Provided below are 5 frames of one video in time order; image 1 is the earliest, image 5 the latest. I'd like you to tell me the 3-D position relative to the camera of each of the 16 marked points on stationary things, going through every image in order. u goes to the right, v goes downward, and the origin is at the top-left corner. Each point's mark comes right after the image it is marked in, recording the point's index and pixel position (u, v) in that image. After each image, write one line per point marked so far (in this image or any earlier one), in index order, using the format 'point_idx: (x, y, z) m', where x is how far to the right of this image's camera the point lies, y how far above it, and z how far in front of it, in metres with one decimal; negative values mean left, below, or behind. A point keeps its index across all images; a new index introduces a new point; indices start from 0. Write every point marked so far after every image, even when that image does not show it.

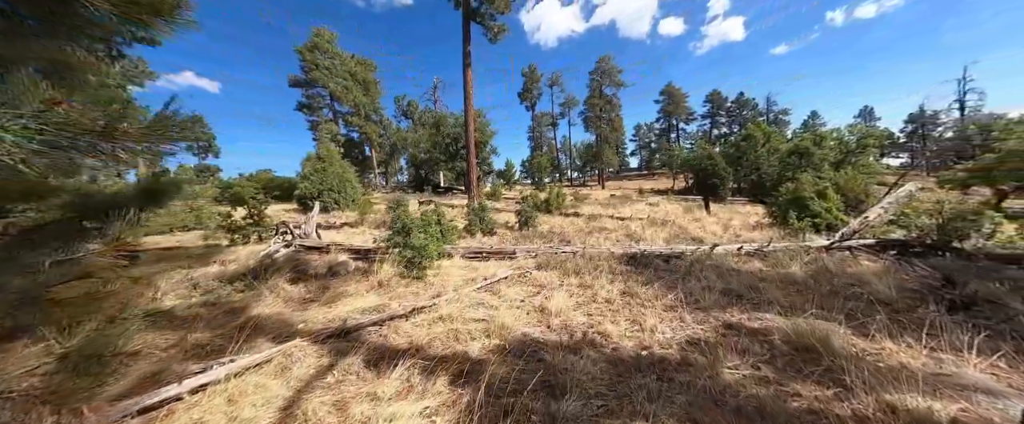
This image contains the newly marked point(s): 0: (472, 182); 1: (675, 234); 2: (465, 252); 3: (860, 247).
0: (-1.9, +1.4, +16.0) m
1: (+4.7, -0.6, +9.6) m
2: (-0.9, -0.7, +5.9) m
3: (+6.9, -0.7, +6.7) m
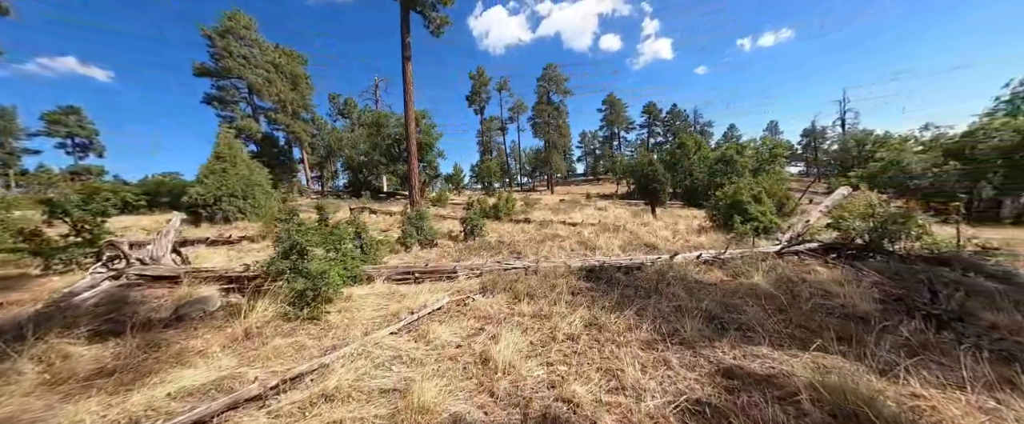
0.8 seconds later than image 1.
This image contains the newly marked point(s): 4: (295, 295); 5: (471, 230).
0: (-4.2, +1.0, +14.6) m
1: (+3.2, -0.8, +9.2) m
2: (-1.8, -0.9, +4.7) m
3: (+5.9, -0.8, +6.7) m
4: (-2.0, -0.8, +3.1) m
5: (-1.1, -0.5, +8.6) m
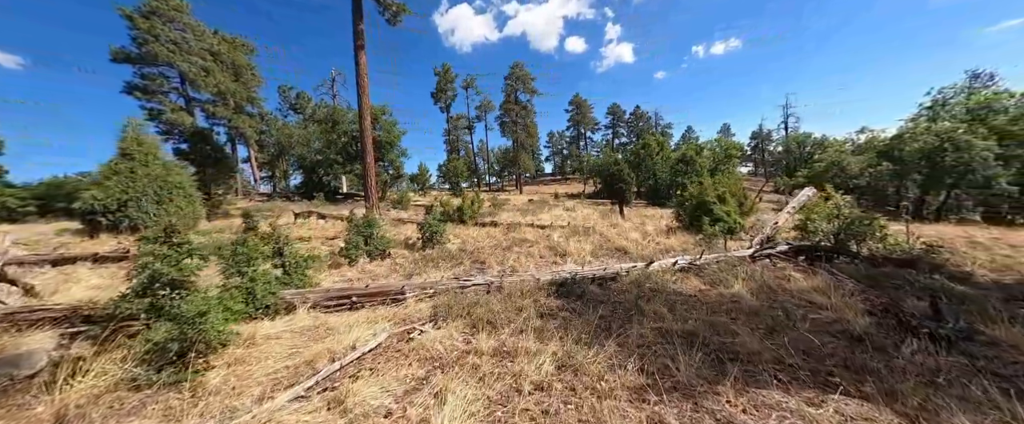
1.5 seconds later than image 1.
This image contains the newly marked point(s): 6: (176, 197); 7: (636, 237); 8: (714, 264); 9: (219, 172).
0: (-5.7, +0.9, +13.4) m
1: (+2.3, -0.9, +8.8) m
2: (-2.2, -1.0, +3.8) m
3: (+5.1, -0.8, +6.5) m
4: (-2.4, -0.9, +2.2) m
5: (-1.9, -0.6, +7.8) m
6: (-9.2, +0.4, +9.3) m
7: (+3.7, -0.7, +10.1) m
8: (+3.6, -0.9, +5.9) m
9: (-14.4, +2.0, +16.4) m
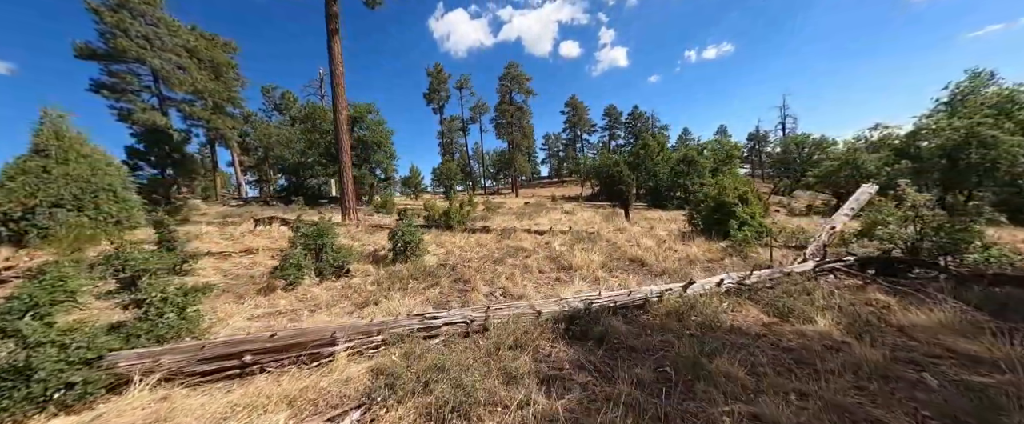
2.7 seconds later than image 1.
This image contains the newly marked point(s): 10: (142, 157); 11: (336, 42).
0: (-5.9, +0.7, +11.9) m
1: (+2.1, -0.9, +7.3) m
2: (-2.3, -1.0, +2.3) m
3: (+5.0, -0.9, +5.1) m
4: (-2.4, -0.9, +0.7) m
5: (-2.1, -0.7, +6.3) m
6: (-9.4, +0.2, +7.7) m
7: (+3.6, -0.8, +8.7) m
8: (+3.4, -0.9, +4.5) m
9: (-14.7, +1.7, +14.8) m
10: (-15.3, +2.2, +13.9) m
11: (-6.2, +6.0, +11.8) m
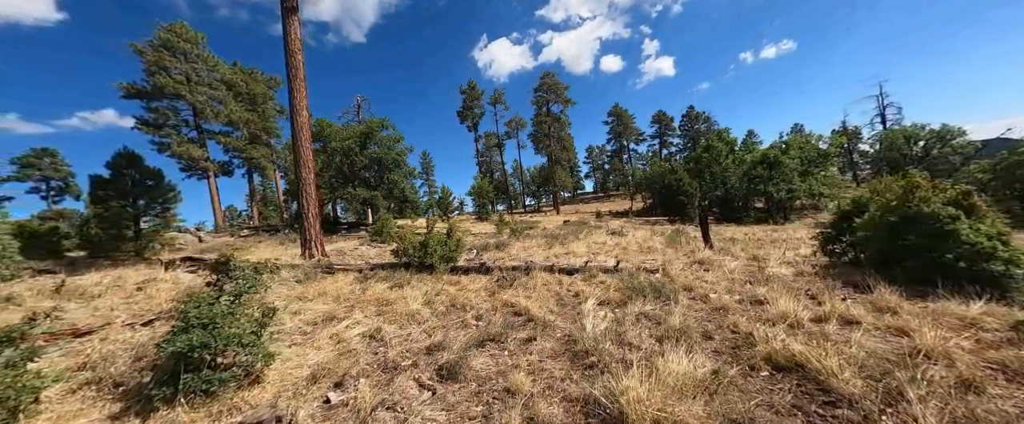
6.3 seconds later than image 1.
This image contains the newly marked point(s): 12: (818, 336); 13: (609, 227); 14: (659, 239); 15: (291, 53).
0: (-5.5, -0.2, +8.8) m
1: (+1.9, -1.3, +3.1) m
2: (-3.2, -1.3, -1.3) m
3: (+4.4, -1.0, +0.5) m
4: (-3.6, -1.1, -2.8) m
5: (-2.4, -1.1, +2.7) m
6: (-9.5, -0.6, +5.1) m
7: (+3.5, -1.2, +4.3) m
8: (+2.8, -1.1, +0.1) m
9: (-13.8, +0.3, +12.9) m
10: (-14.6, +0.9, +12.2) m
11: (-5.9, +5.1, +9.1) m
12: (+3.0, -1.2, +3.3) m
13: (+5.0, -0.8, +17.4) m
14: (+5.3, -0.9, +12.0) m
15: (-6.0, +4.3, +9.0) m
